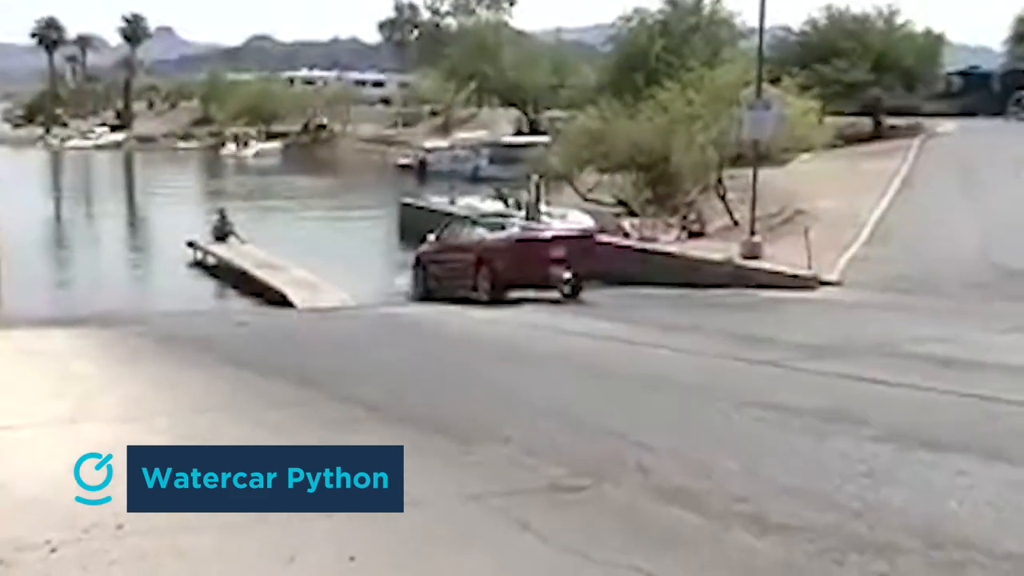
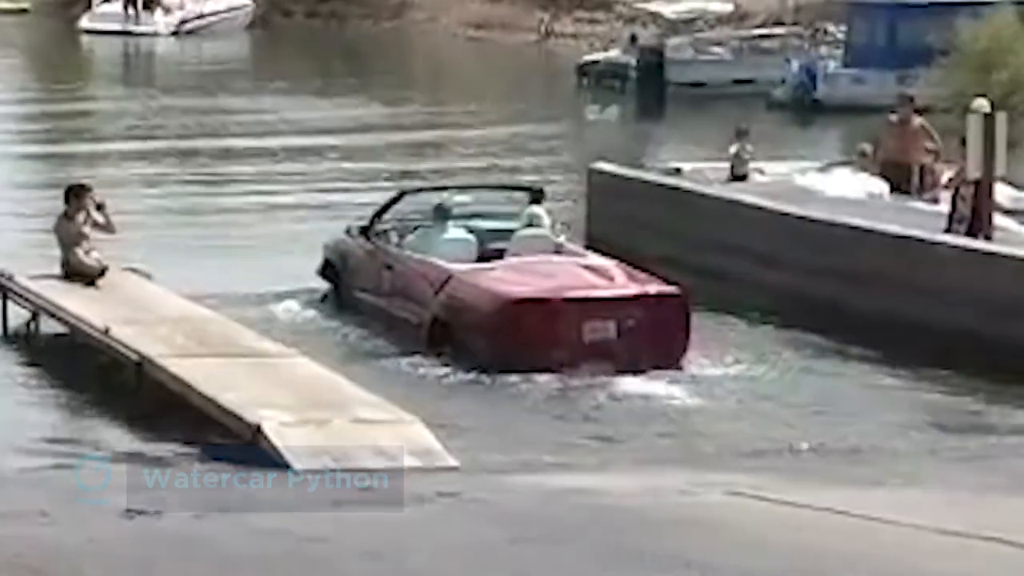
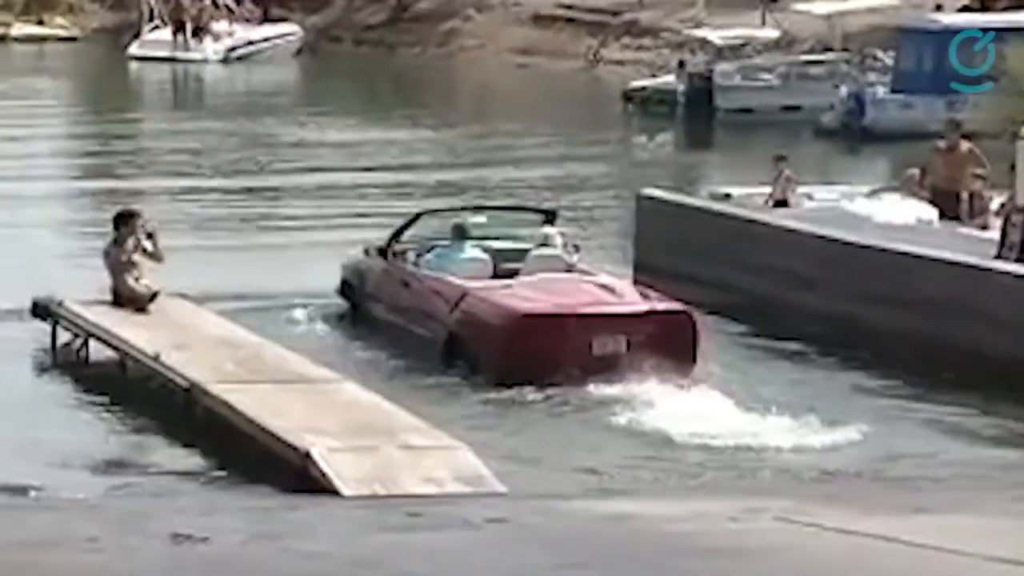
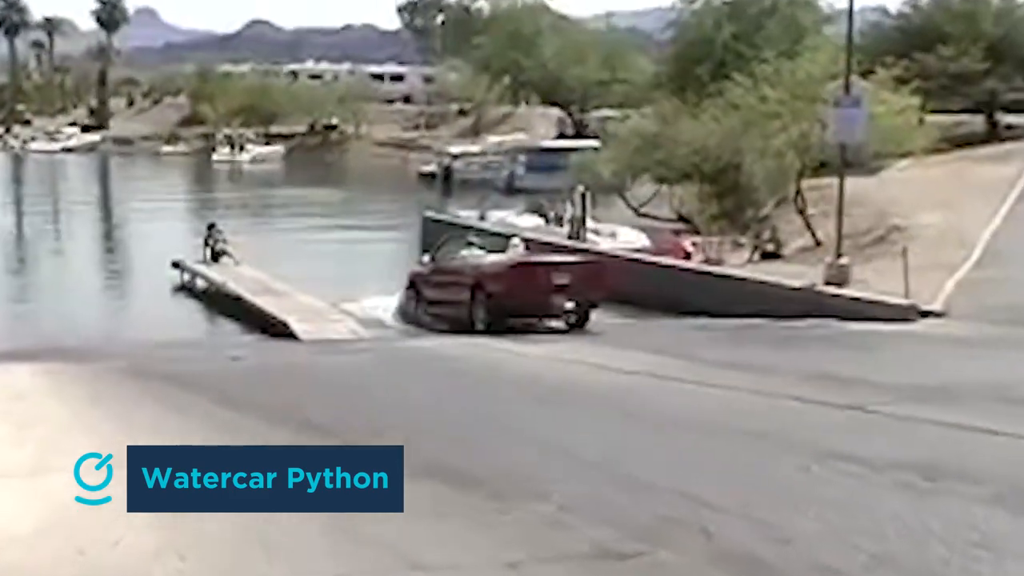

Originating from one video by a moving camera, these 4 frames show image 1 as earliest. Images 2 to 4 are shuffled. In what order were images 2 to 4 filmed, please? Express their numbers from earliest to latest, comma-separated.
4, 2, 3
